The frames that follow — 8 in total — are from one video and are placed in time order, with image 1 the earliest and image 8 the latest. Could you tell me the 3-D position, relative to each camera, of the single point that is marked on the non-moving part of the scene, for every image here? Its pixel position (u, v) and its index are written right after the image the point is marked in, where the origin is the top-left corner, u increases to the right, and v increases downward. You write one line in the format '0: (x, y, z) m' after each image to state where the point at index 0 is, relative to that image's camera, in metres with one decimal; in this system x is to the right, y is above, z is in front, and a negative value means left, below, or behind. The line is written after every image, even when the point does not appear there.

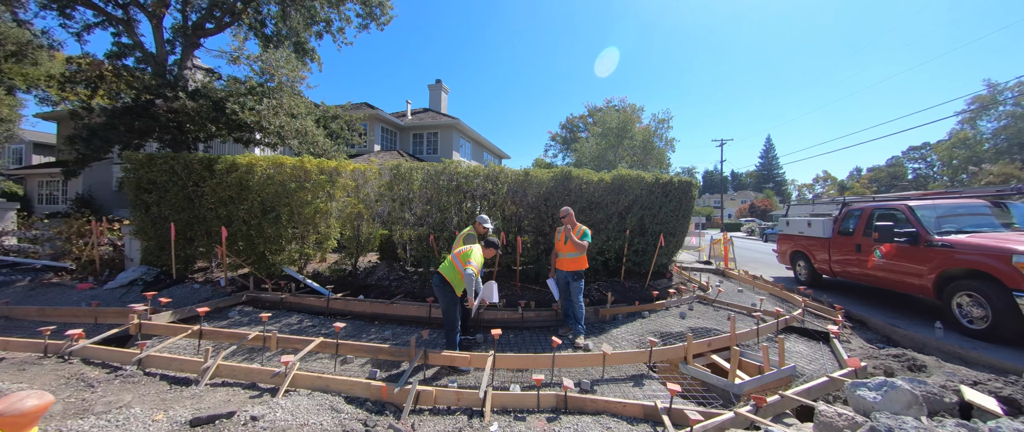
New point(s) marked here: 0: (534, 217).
0: (+0.3, -0.1, +5.3) m
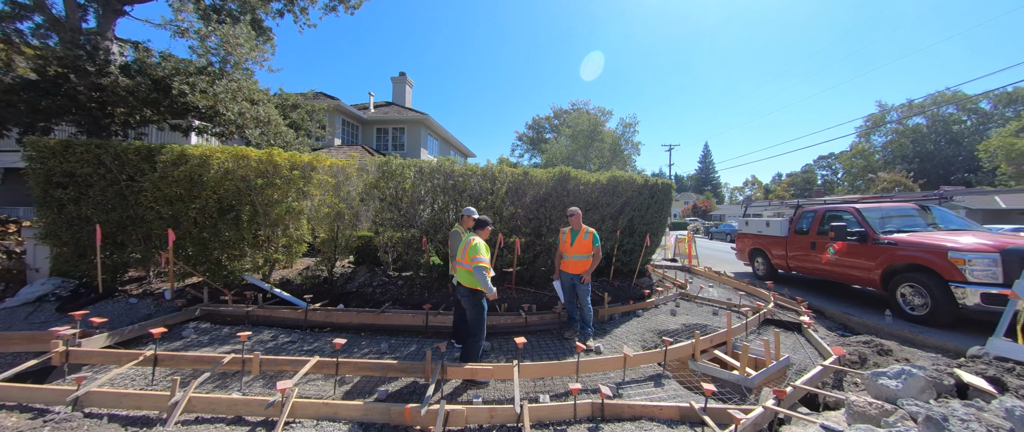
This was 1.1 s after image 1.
0: (+0.3, -0.1, +5.2) m
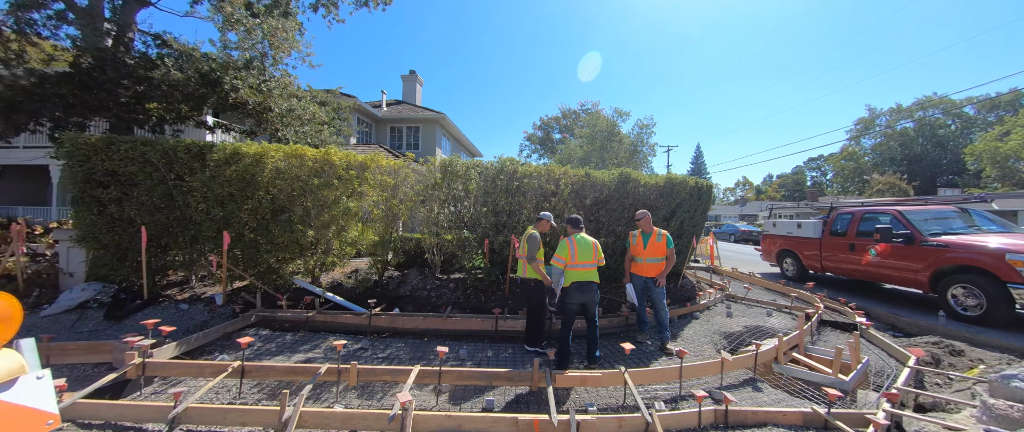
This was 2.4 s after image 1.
0: (+1.4, -0.1, +5.1) m
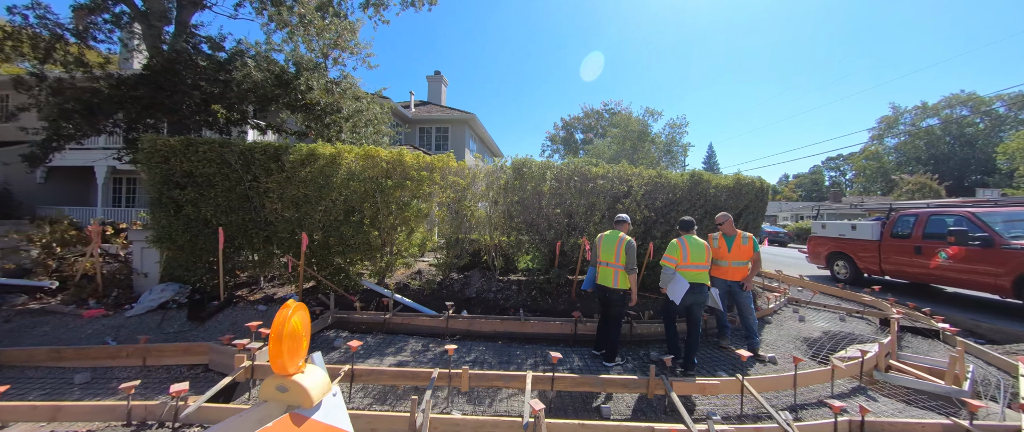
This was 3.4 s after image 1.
0: (+2.6, -0.2, +5.0) m
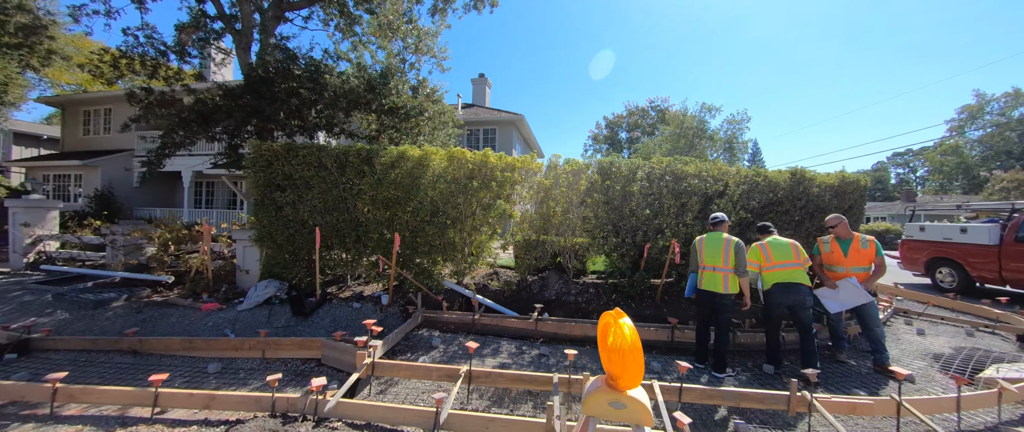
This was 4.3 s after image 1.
0: (+4.0, -0.2, +4.7) m
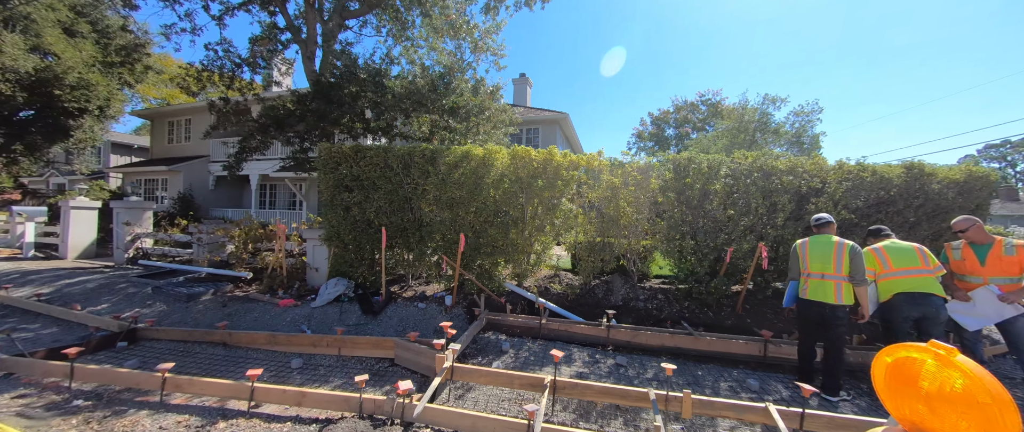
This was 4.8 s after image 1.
0: (+5.0, -0.2, +4.1) m
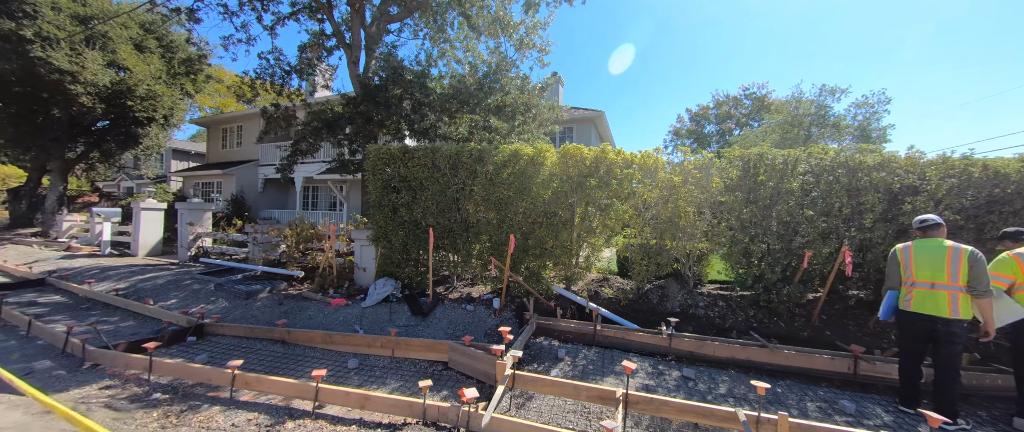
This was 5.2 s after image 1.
0: (+5.7, -0.2, +3.6) m
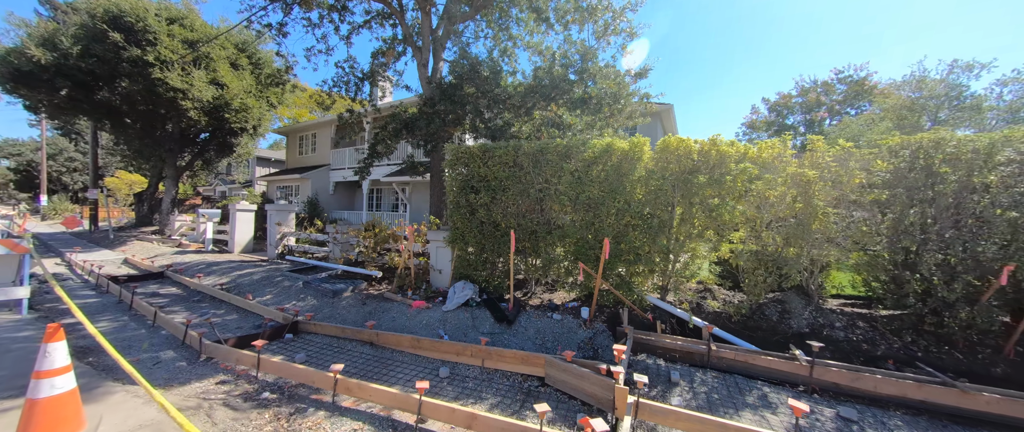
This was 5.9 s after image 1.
0: (+6.9, -0.2, +2.5) m
